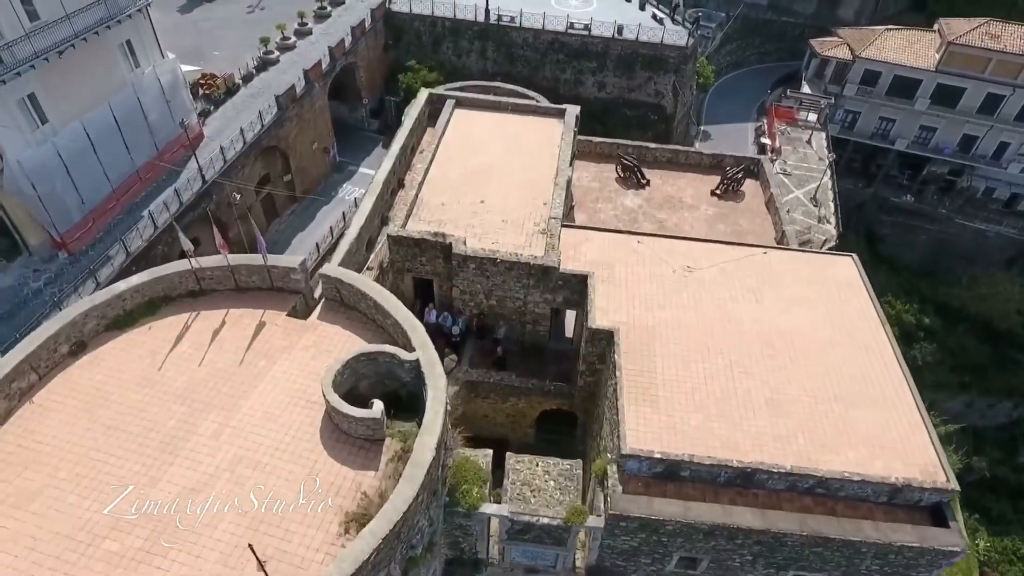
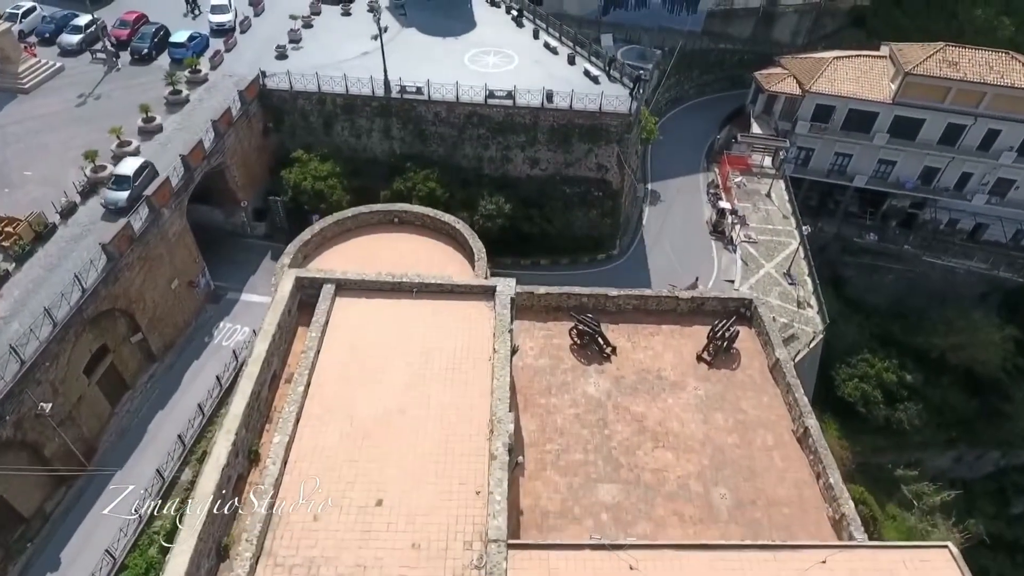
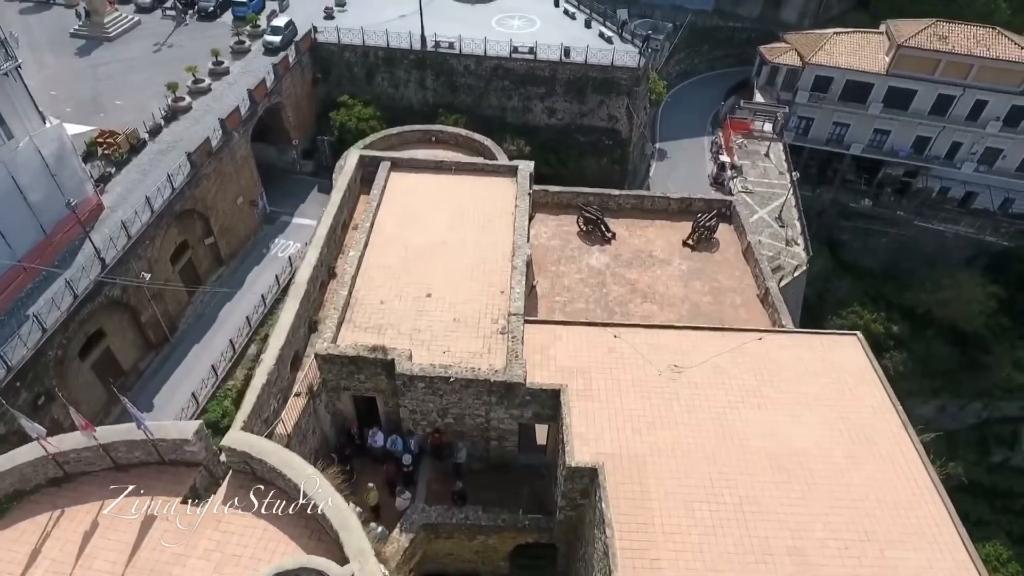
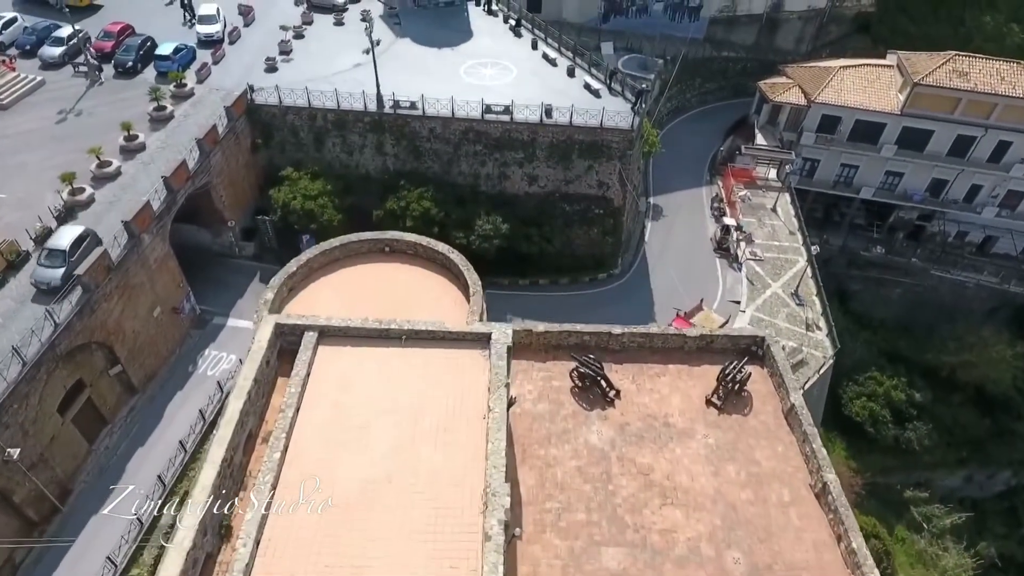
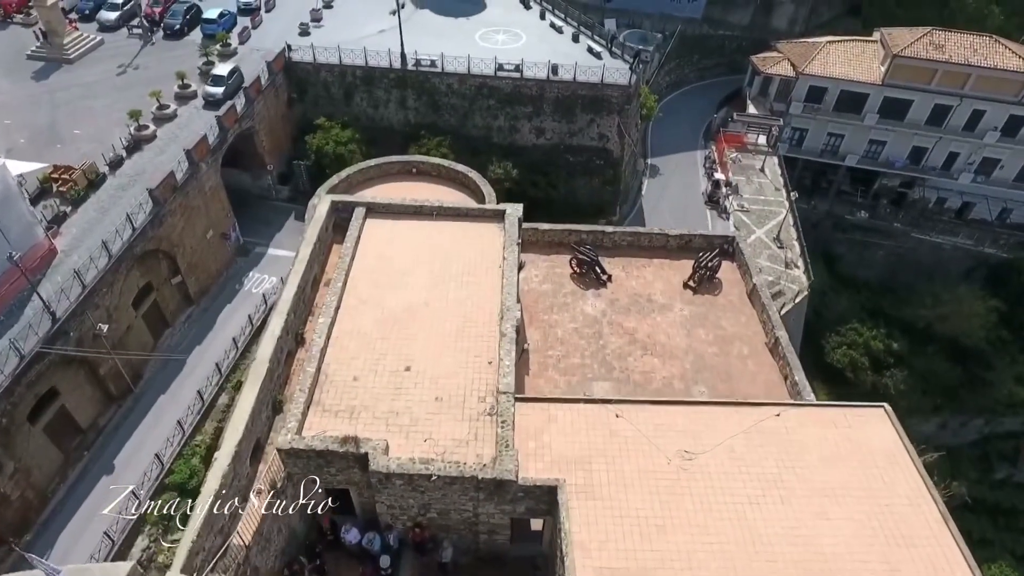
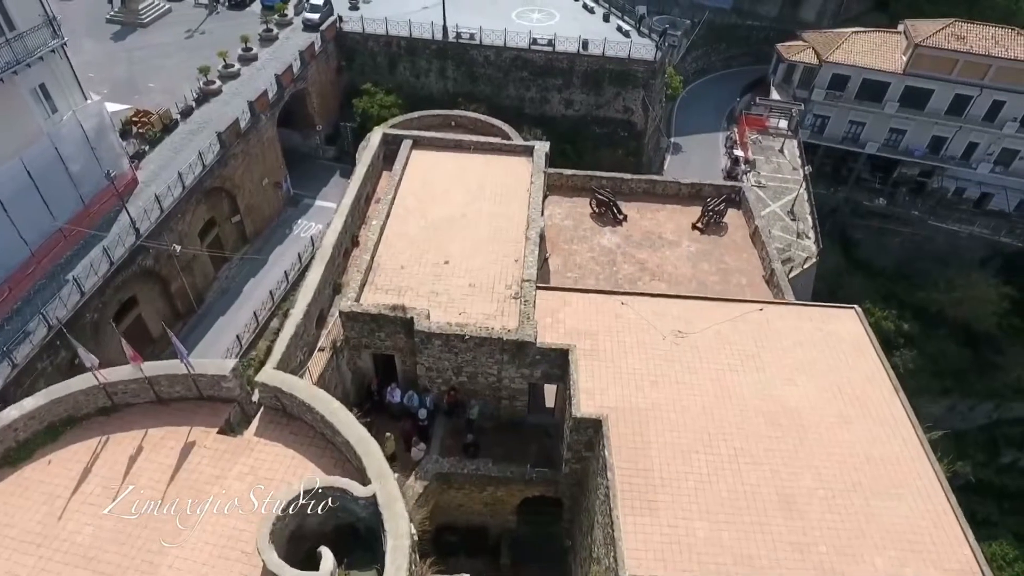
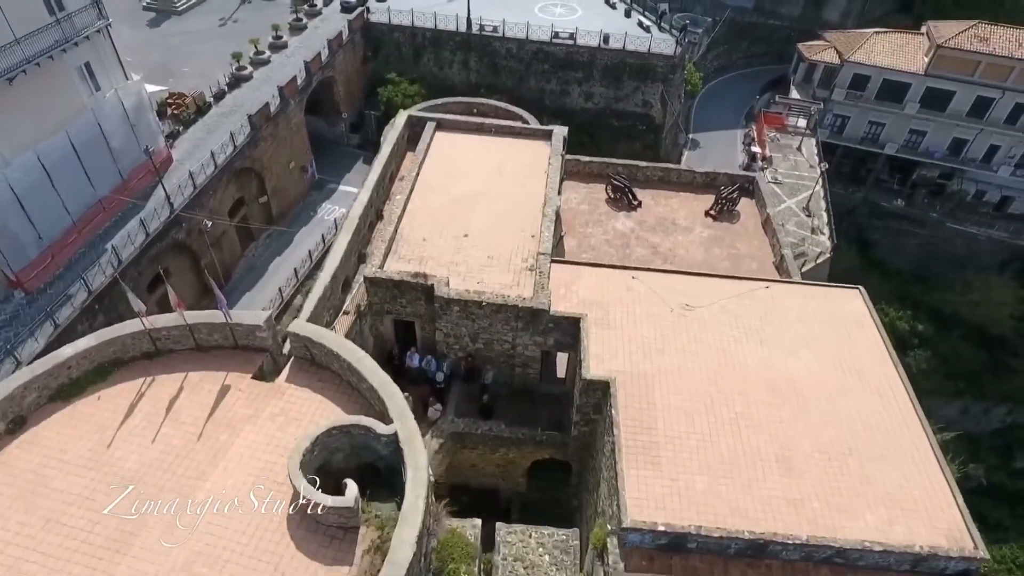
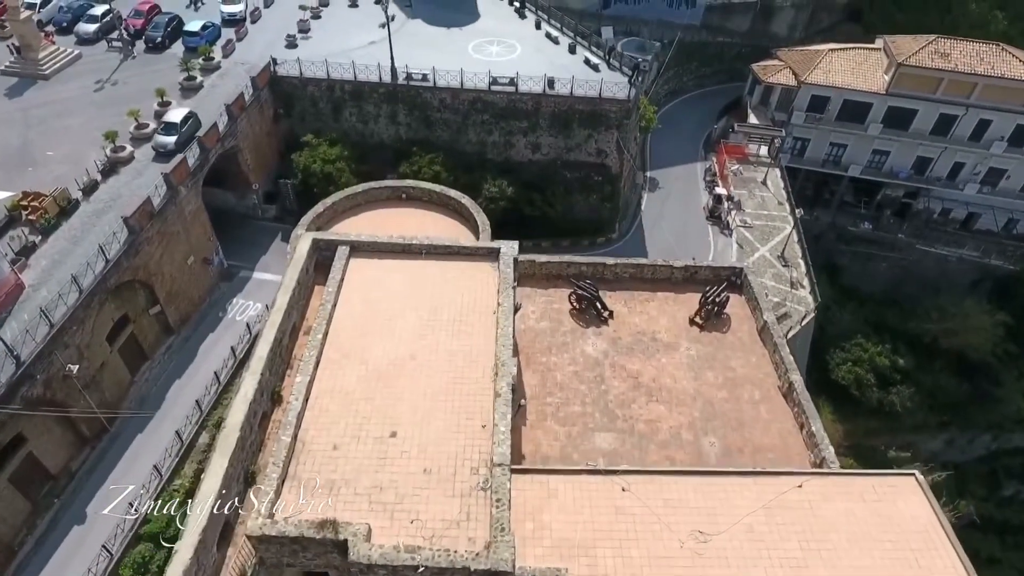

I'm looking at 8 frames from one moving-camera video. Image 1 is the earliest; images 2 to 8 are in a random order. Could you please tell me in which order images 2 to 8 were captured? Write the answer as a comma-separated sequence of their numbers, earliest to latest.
7, 6, 3, 5, 8, 2, 4
